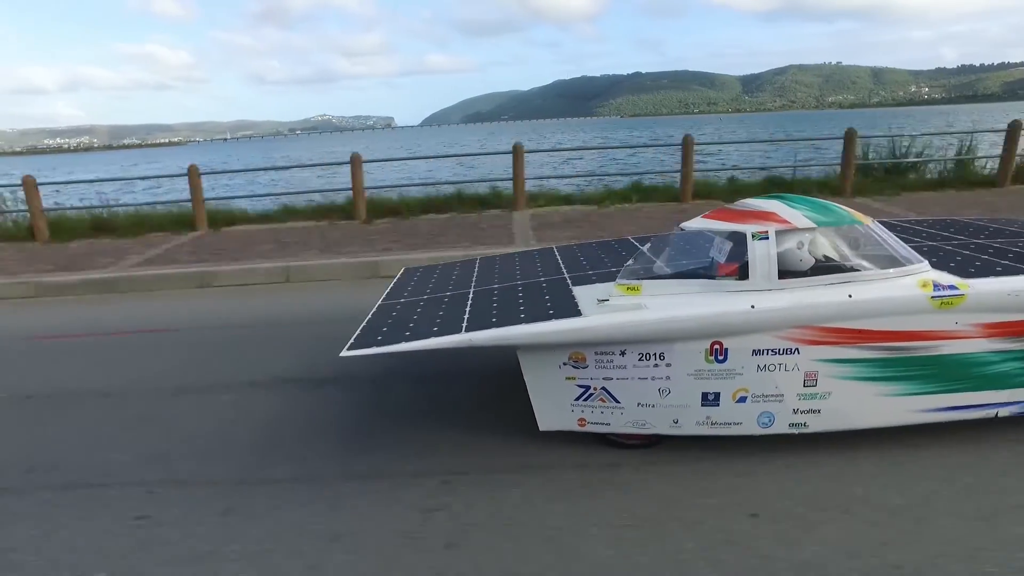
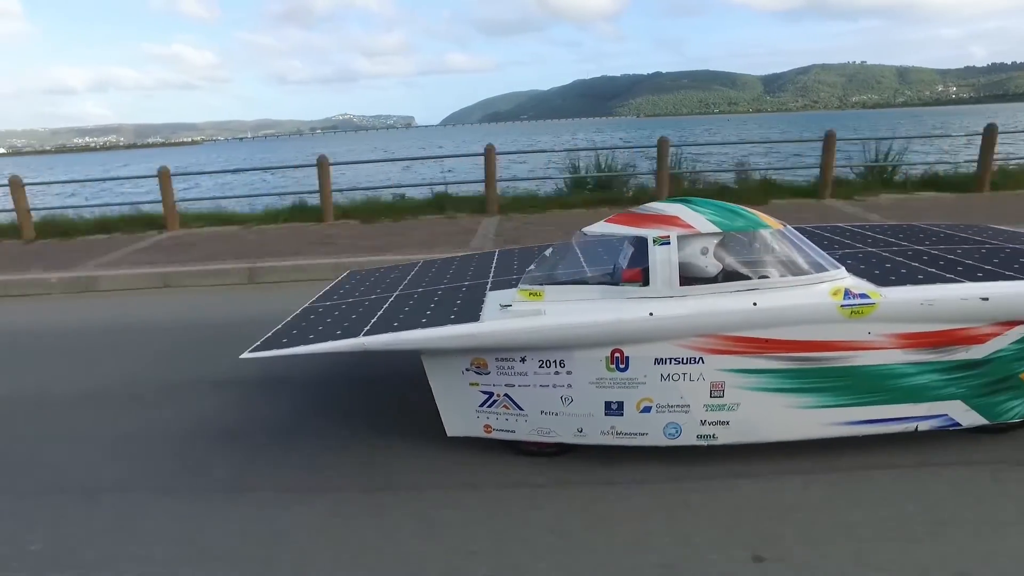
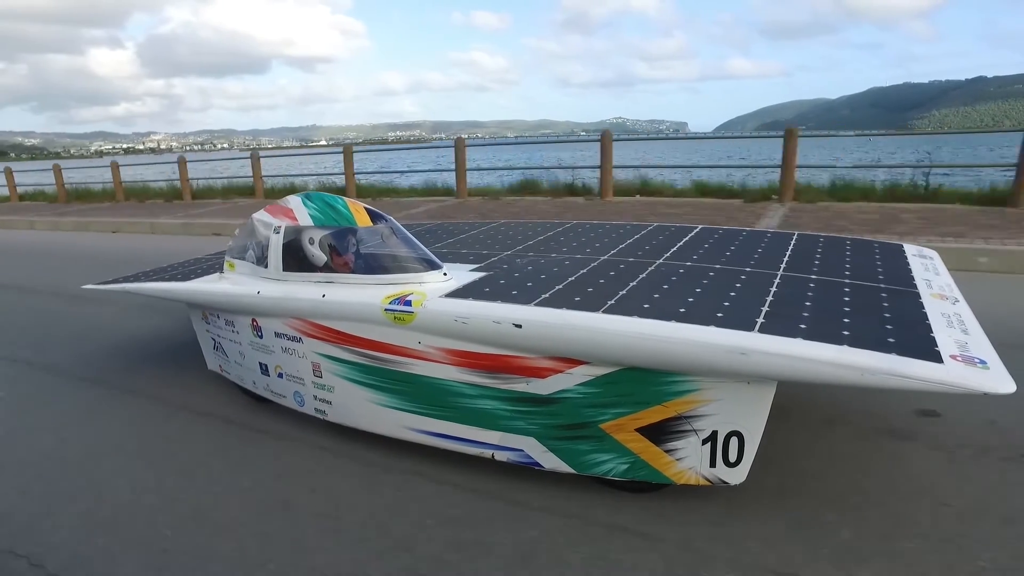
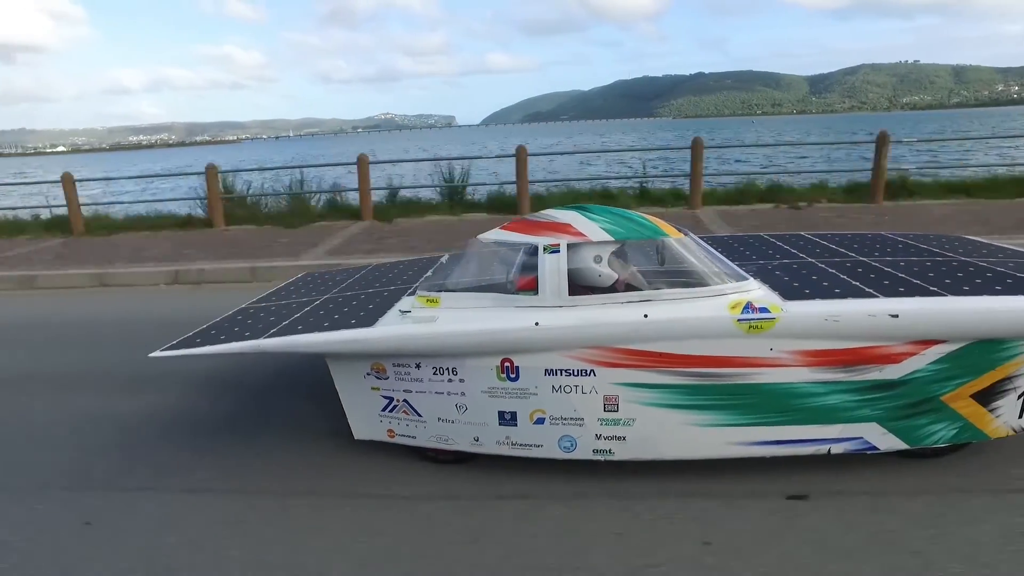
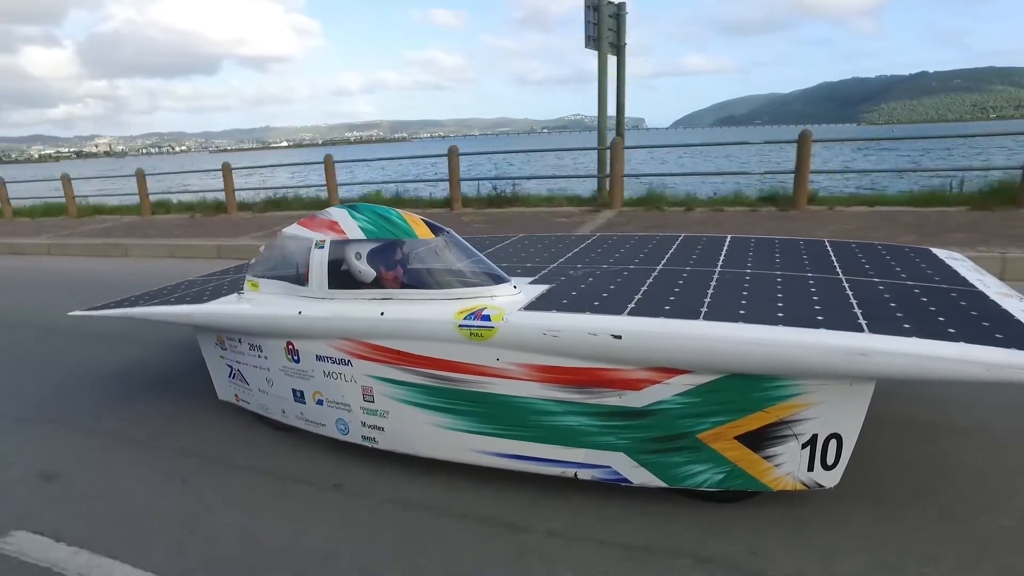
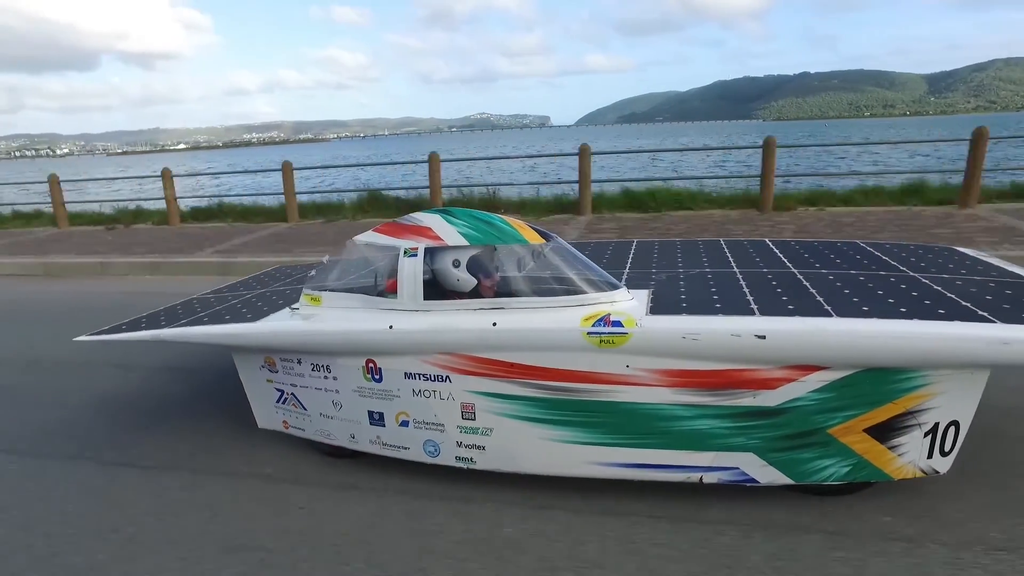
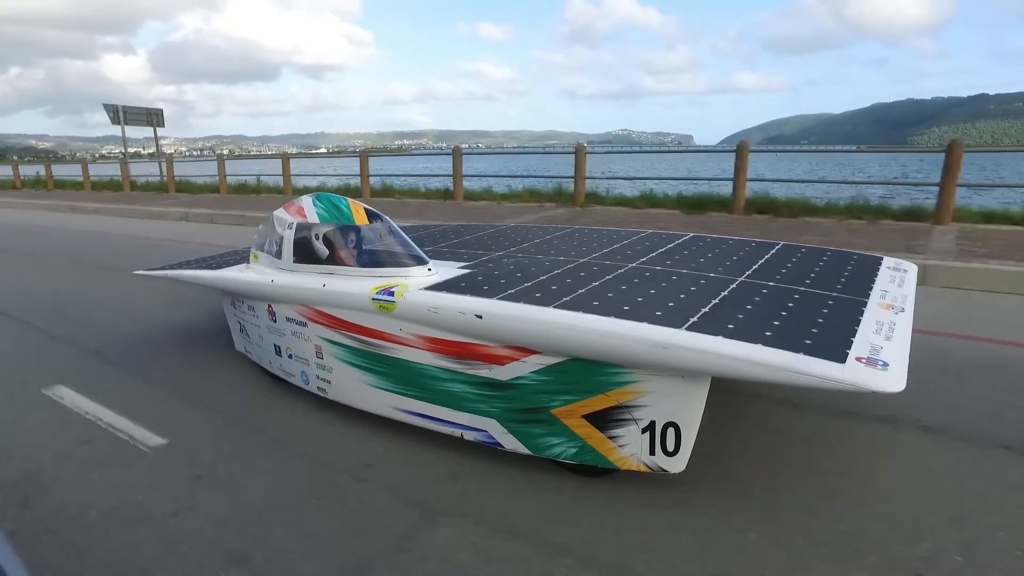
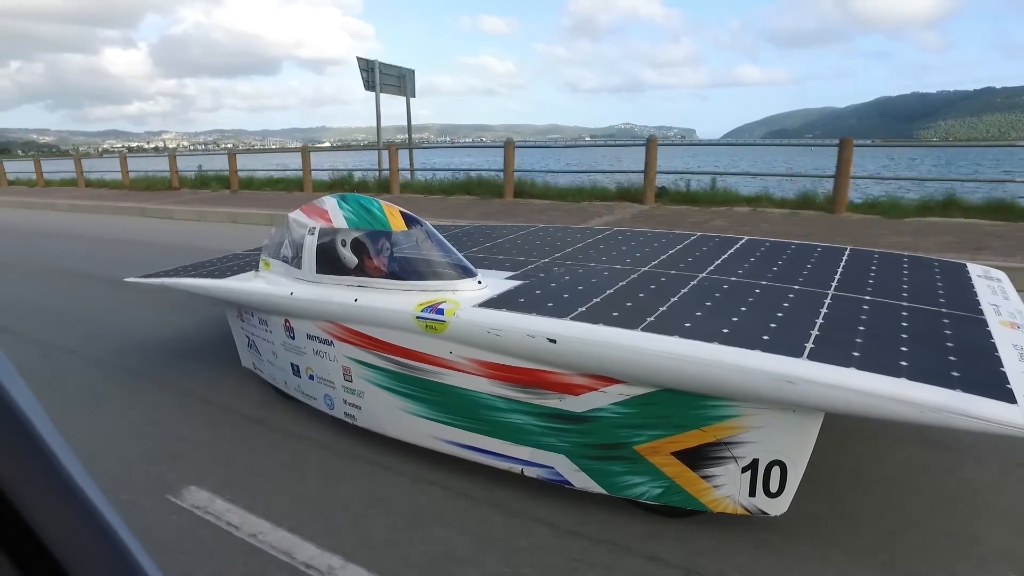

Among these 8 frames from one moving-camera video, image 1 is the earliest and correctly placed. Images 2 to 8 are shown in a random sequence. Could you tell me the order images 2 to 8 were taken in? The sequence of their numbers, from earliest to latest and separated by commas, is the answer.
2, 4, 6, 5, 3, 8, 7
